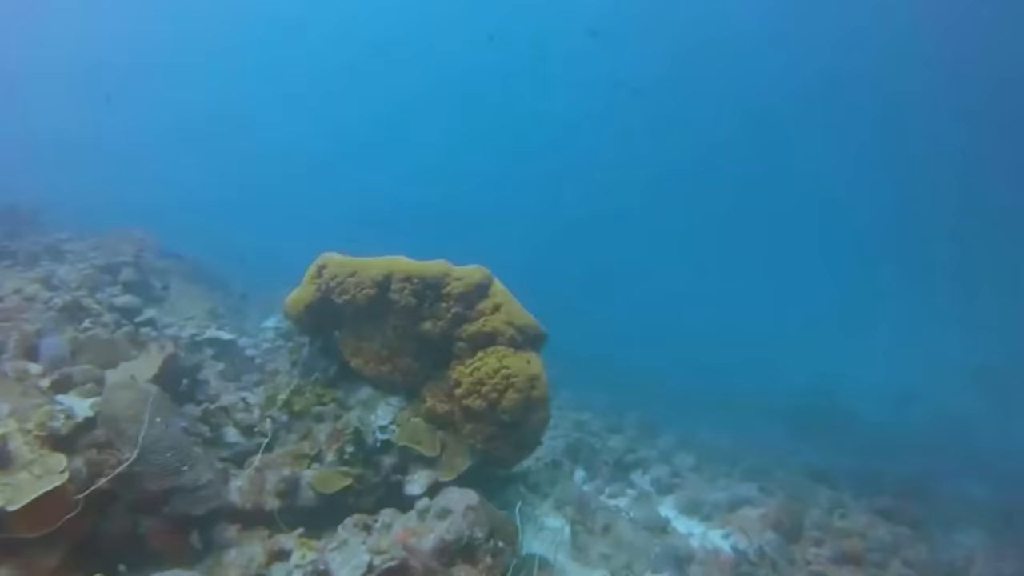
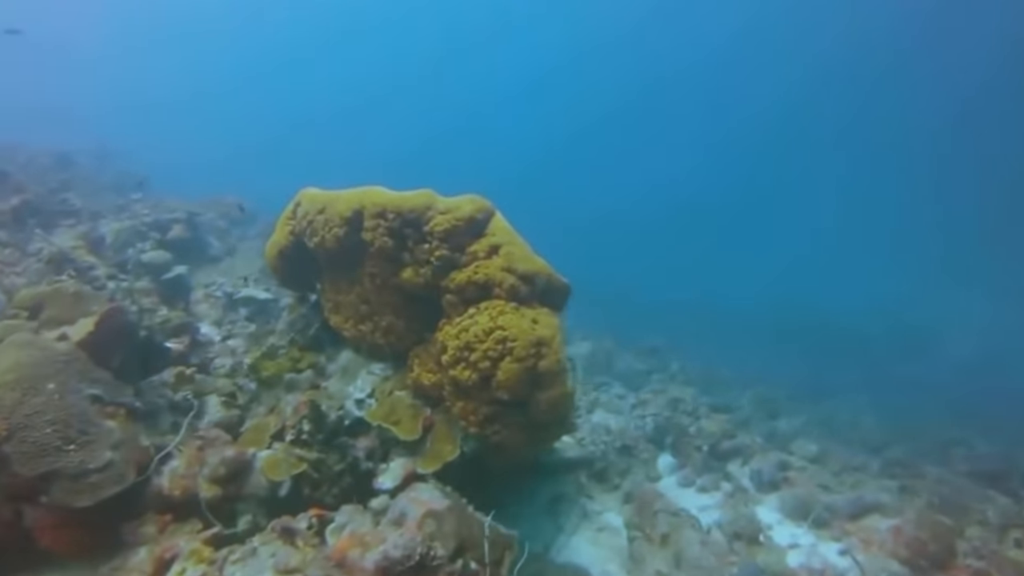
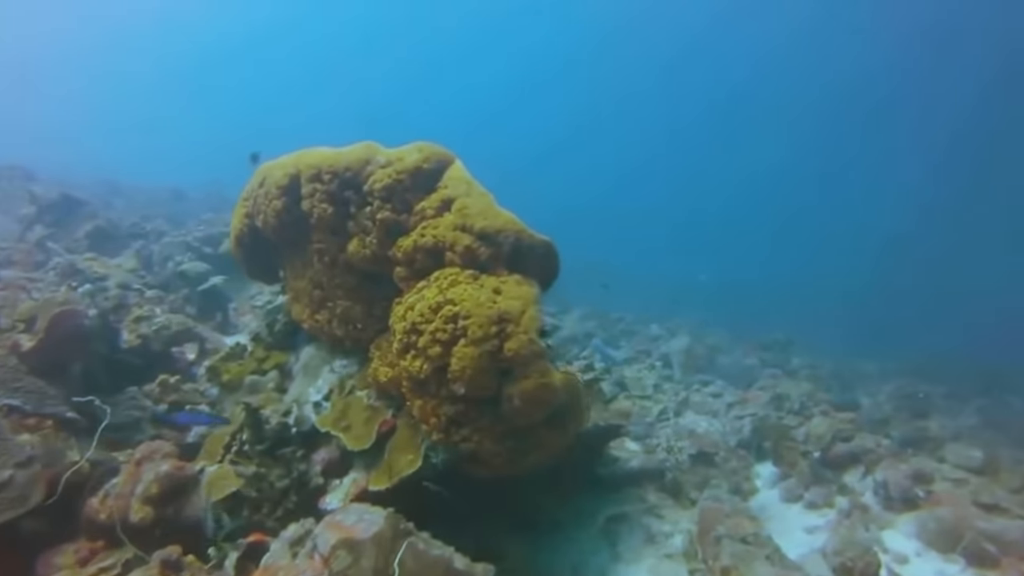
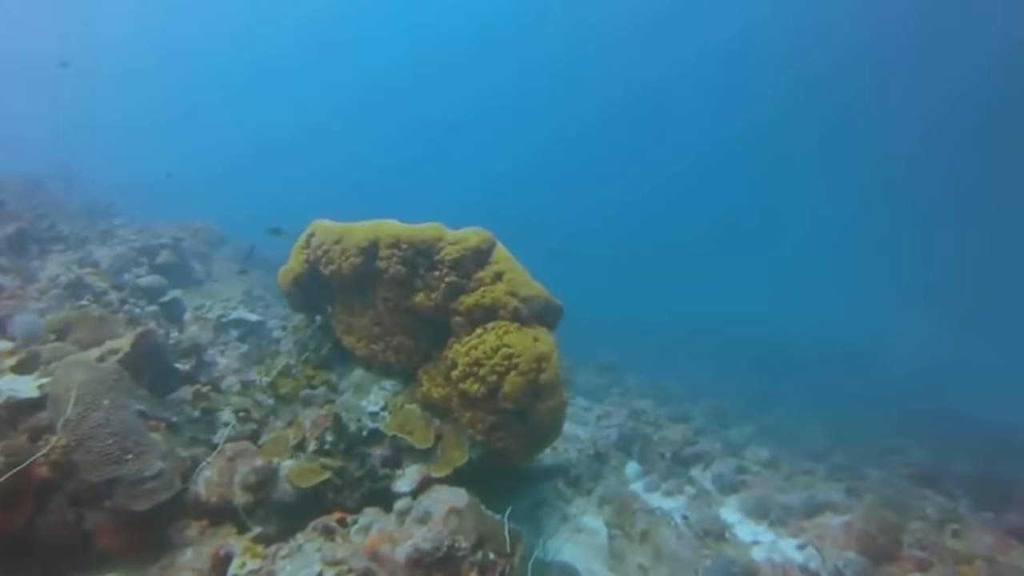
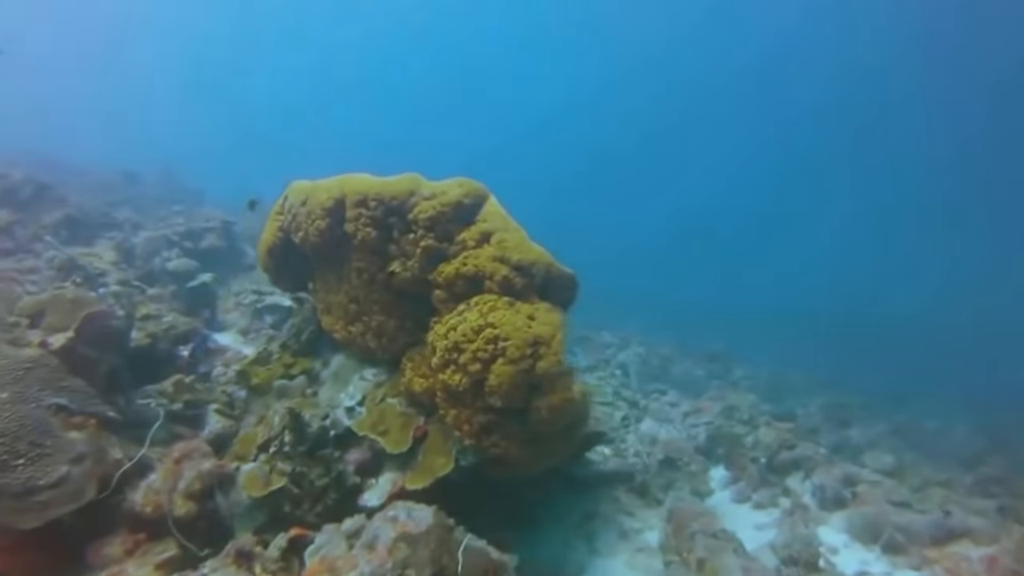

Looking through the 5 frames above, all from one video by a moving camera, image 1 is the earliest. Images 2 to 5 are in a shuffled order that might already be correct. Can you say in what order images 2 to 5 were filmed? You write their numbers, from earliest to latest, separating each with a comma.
4, 2, 5, 3
